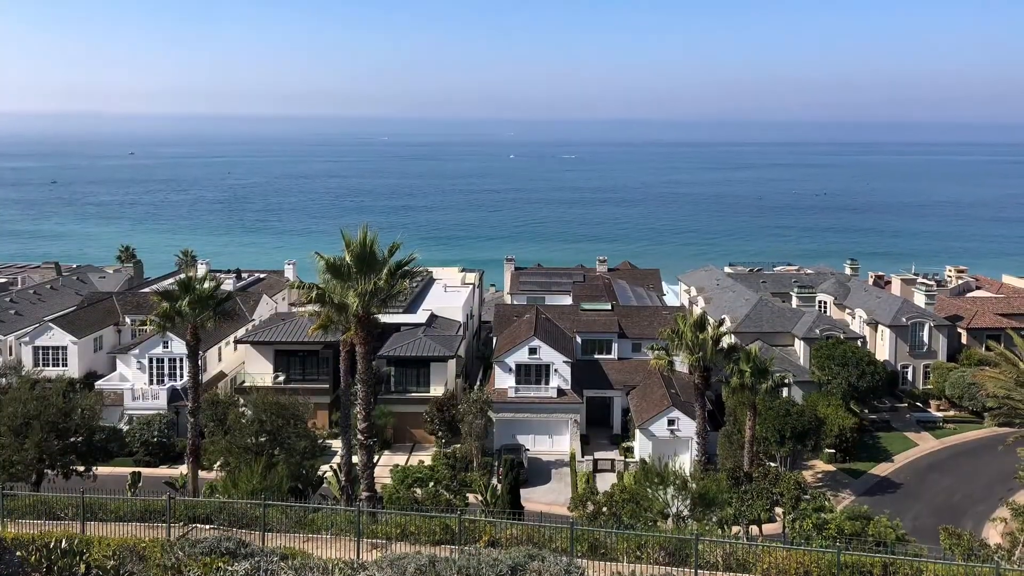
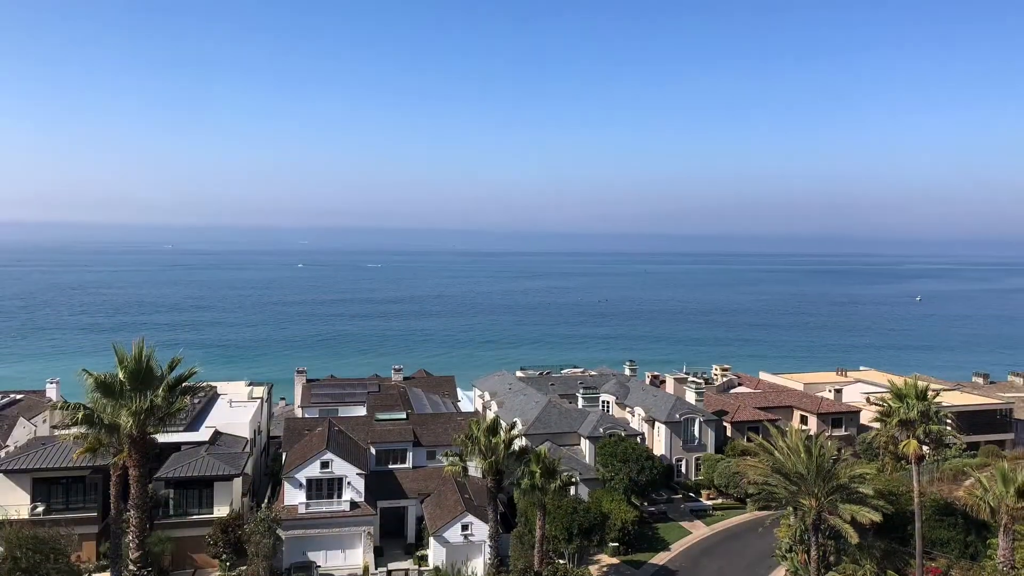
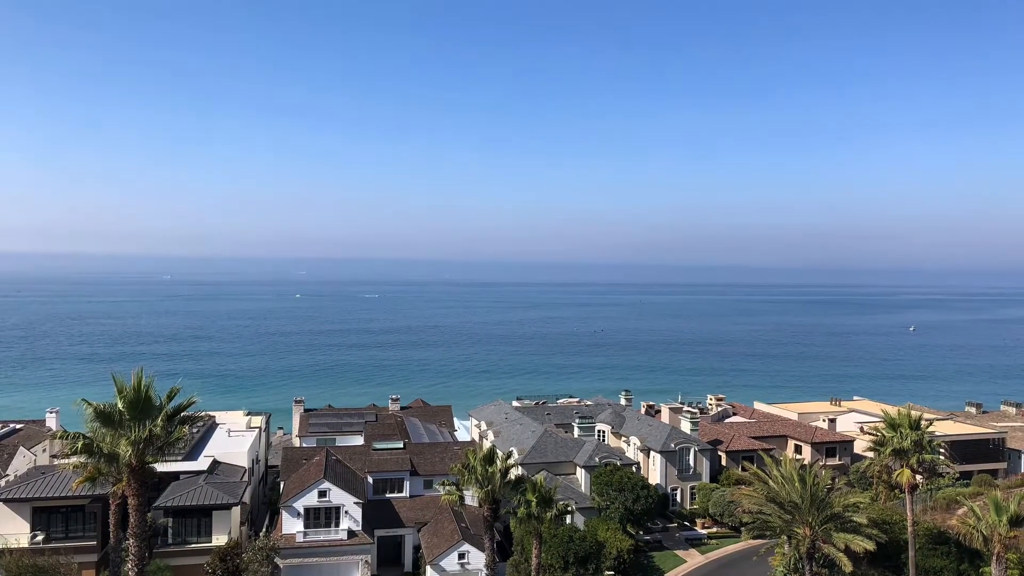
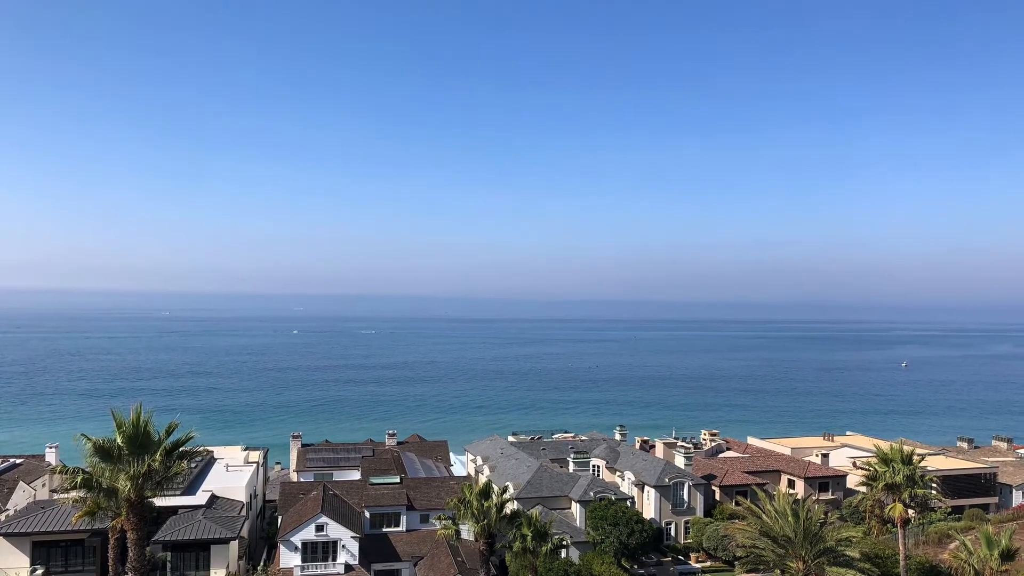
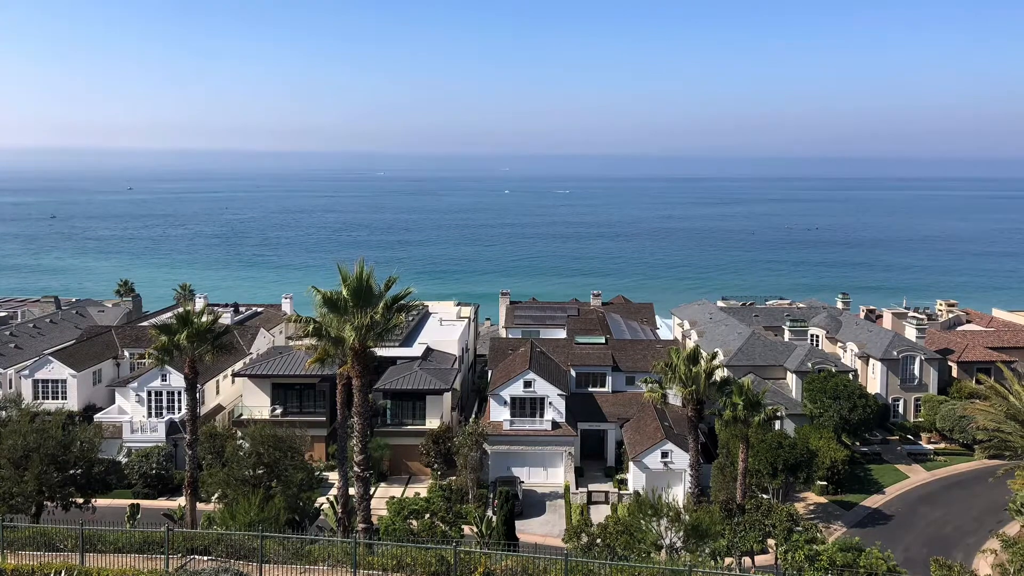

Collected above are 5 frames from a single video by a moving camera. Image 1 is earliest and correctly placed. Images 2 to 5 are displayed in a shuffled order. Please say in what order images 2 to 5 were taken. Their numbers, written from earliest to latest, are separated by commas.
5, 2, 3, 4
